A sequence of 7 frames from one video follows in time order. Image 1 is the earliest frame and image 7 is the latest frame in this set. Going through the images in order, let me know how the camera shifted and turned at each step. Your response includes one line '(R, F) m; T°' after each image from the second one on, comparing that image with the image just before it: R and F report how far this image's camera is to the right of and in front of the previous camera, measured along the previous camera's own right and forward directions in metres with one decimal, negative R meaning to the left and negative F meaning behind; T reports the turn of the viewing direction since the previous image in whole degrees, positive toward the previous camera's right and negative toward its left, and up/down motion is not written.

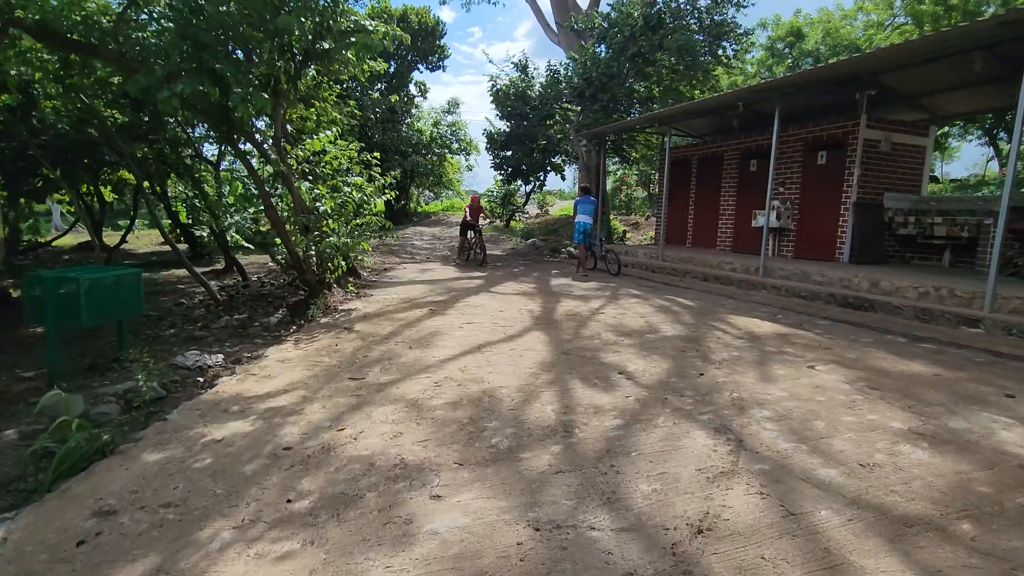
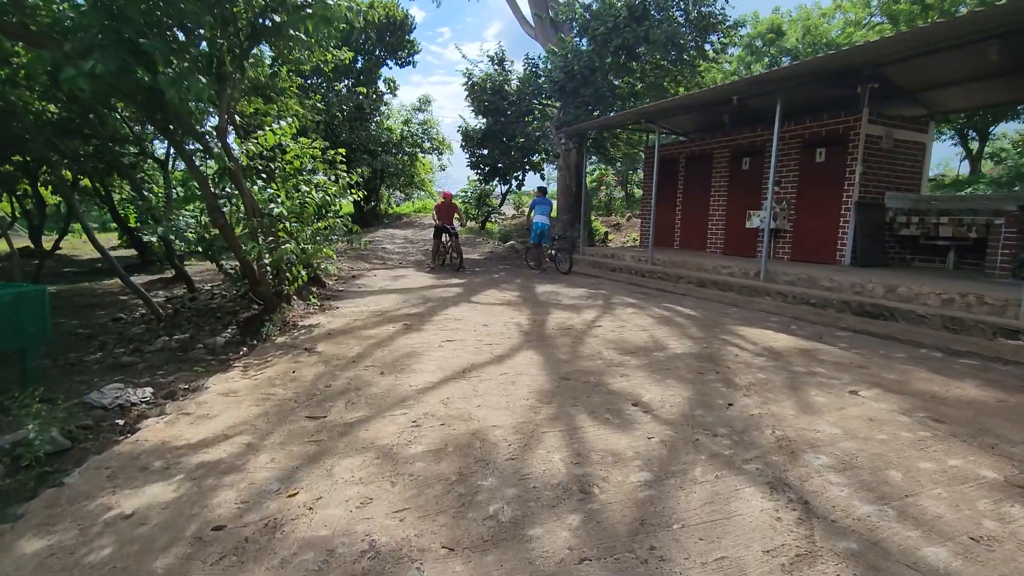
(-0.1, +0.7) m; +3°
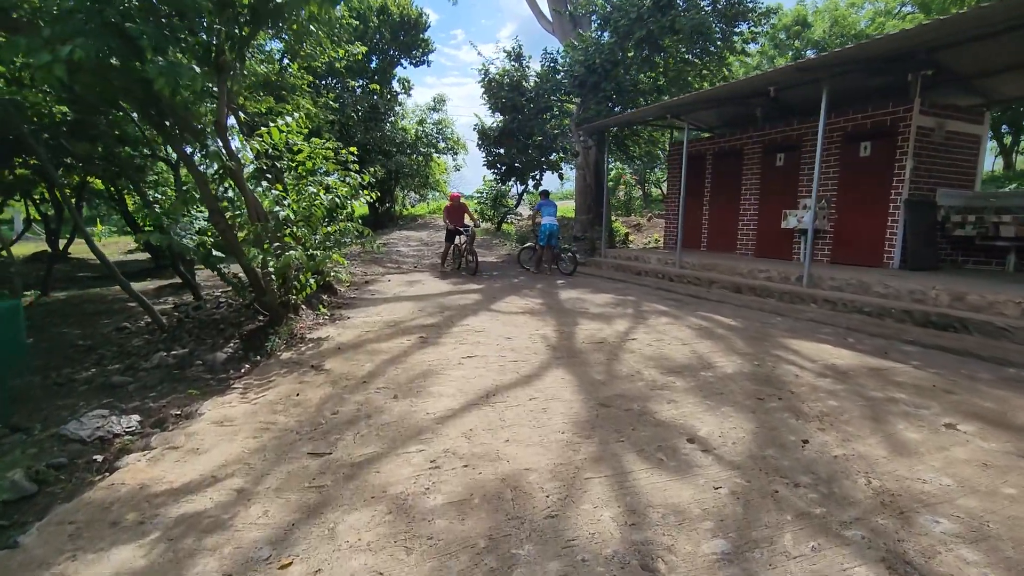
(-0.1, +0.5) m; -1°
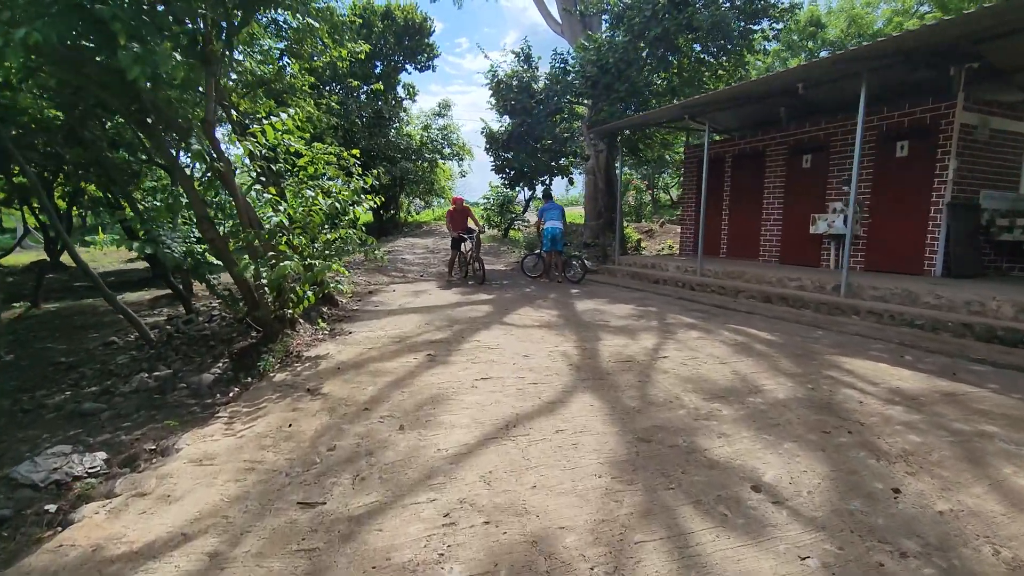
(-0.1, +0.5) m; 0°
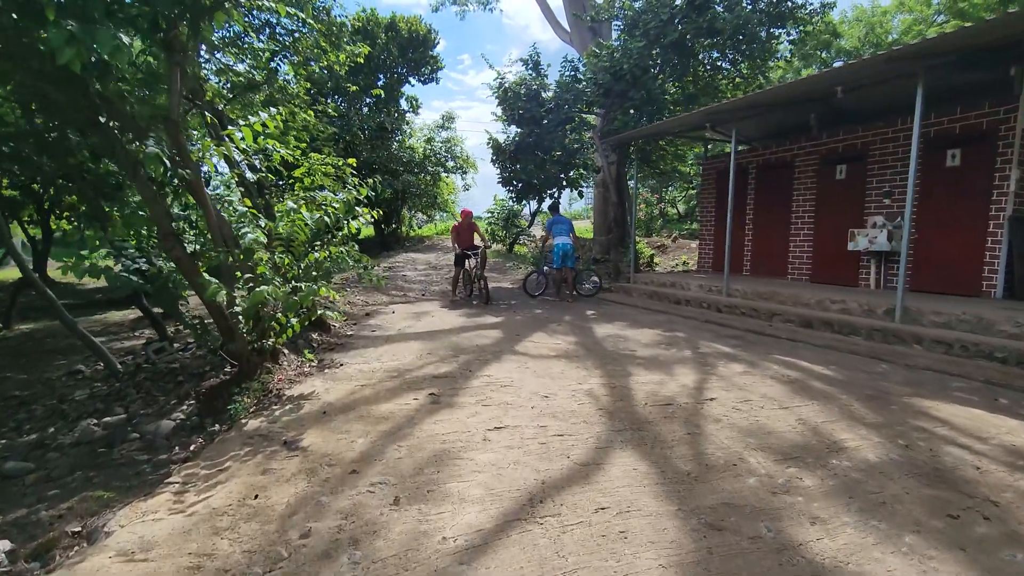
(-0.1, +0.7) m; 0°
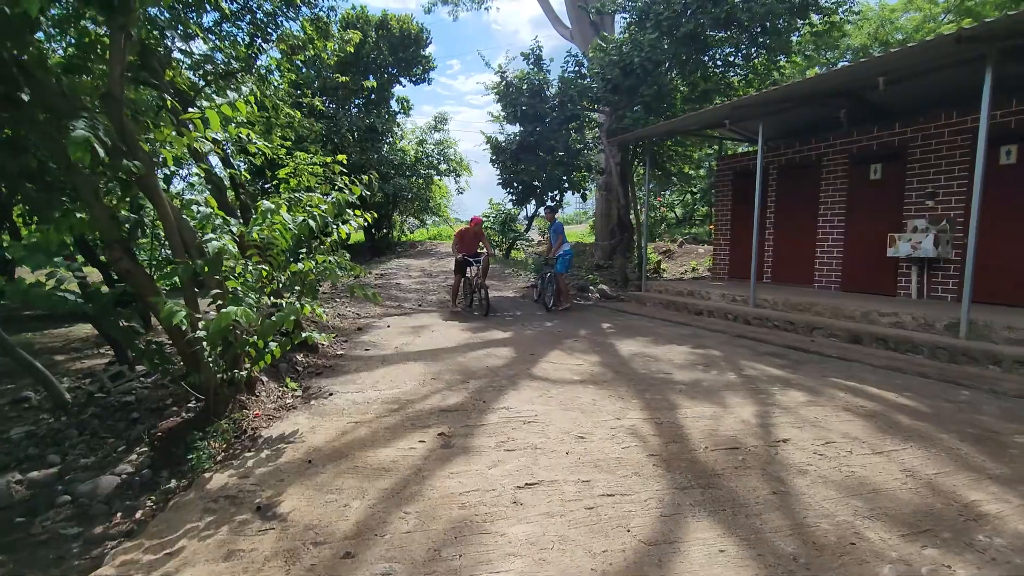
(-0.2, +0.8) m; +1°
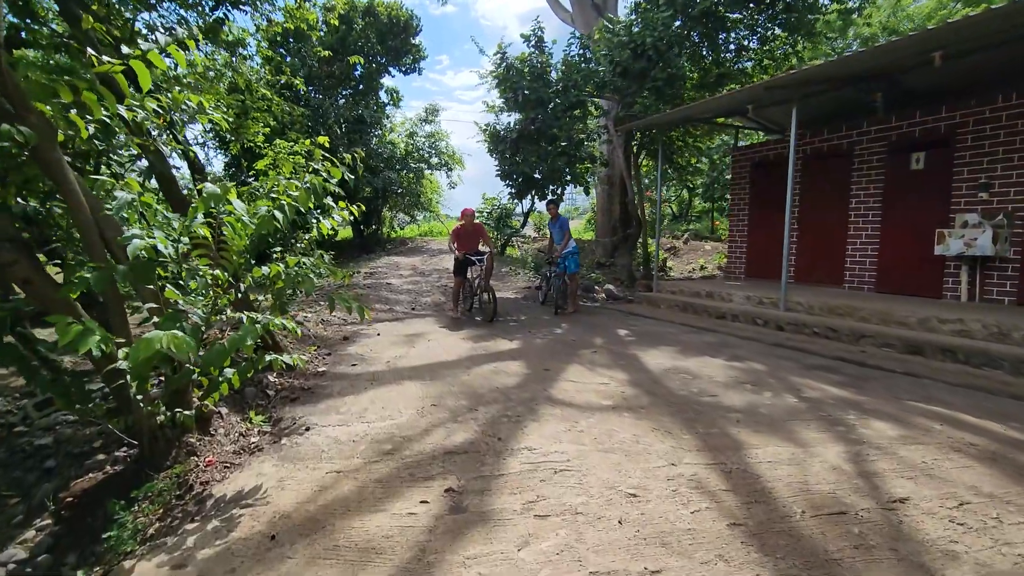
(-0.2, +0.8) m; +1°
